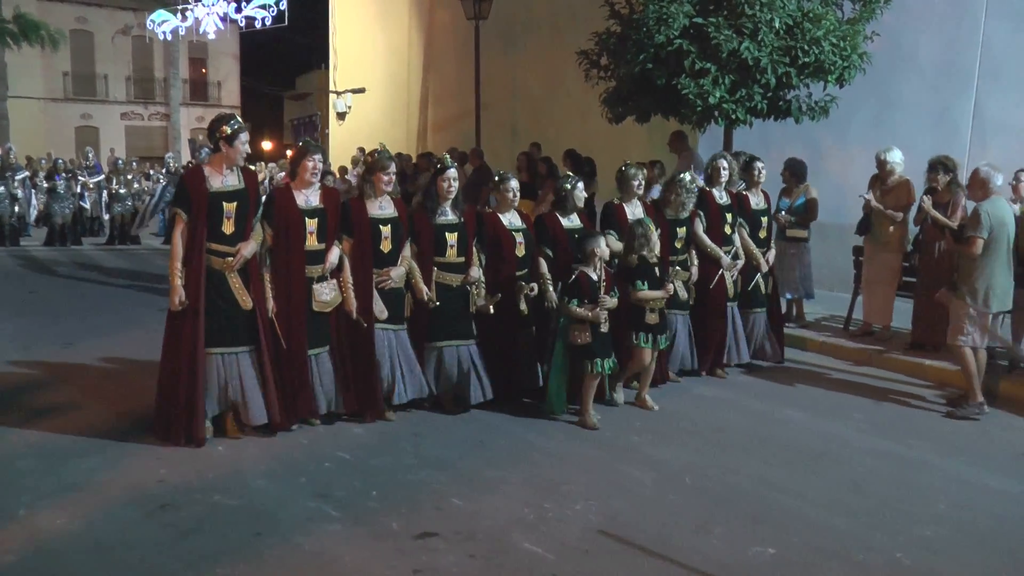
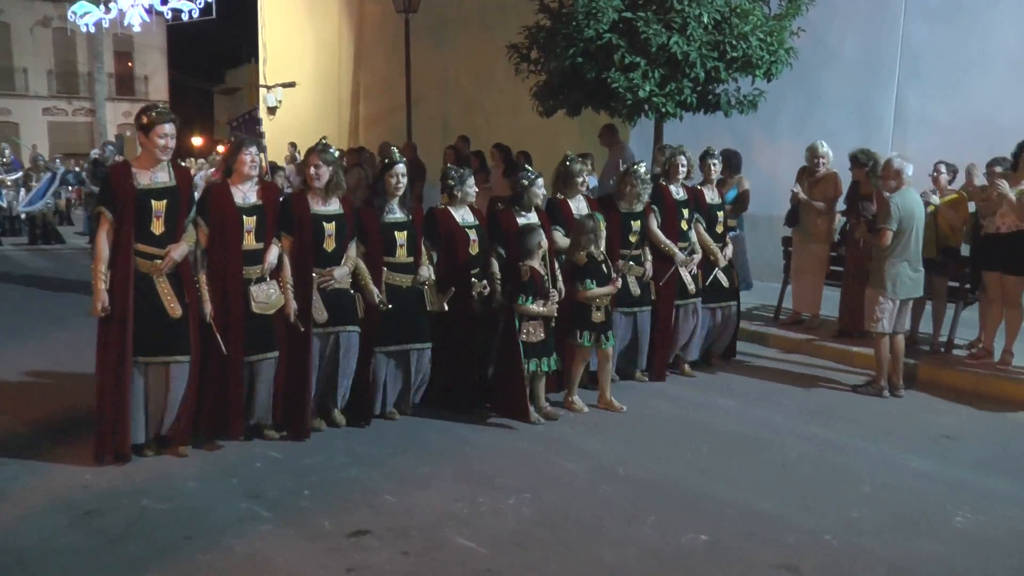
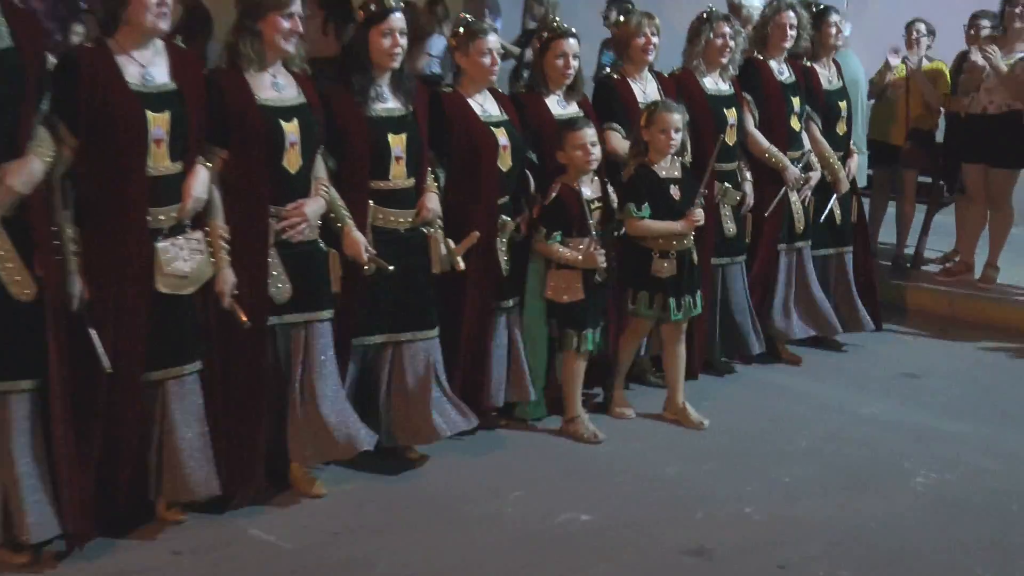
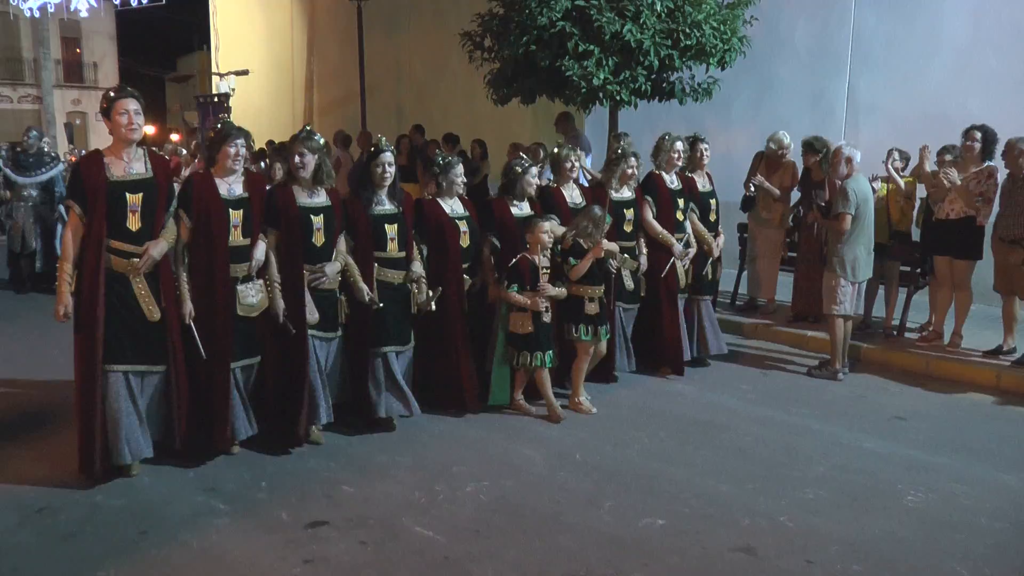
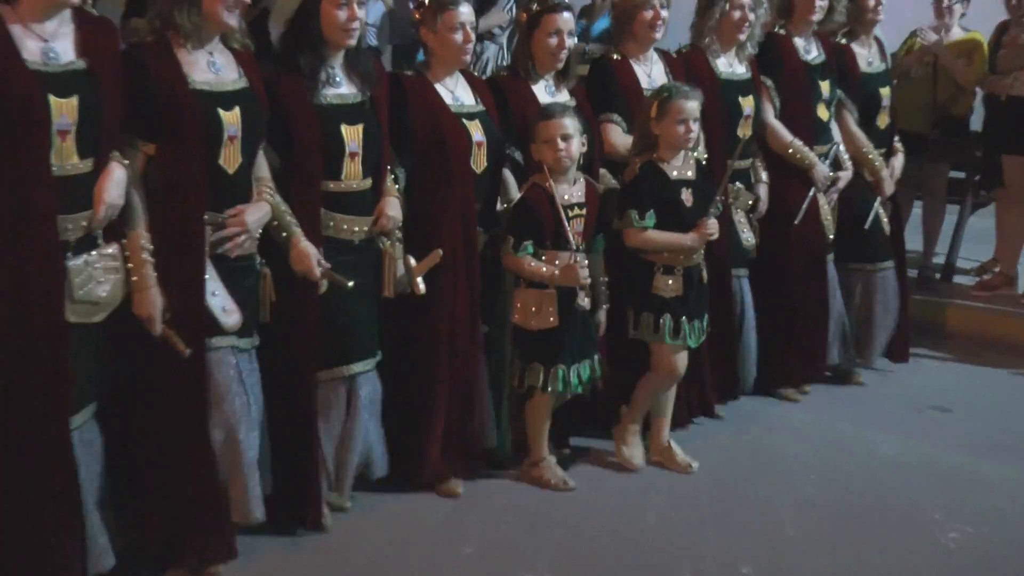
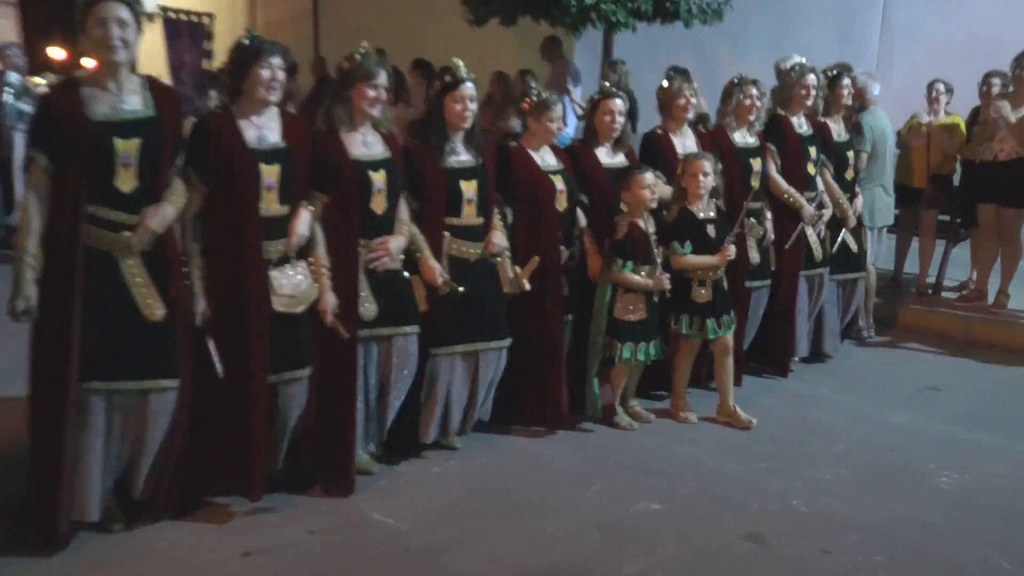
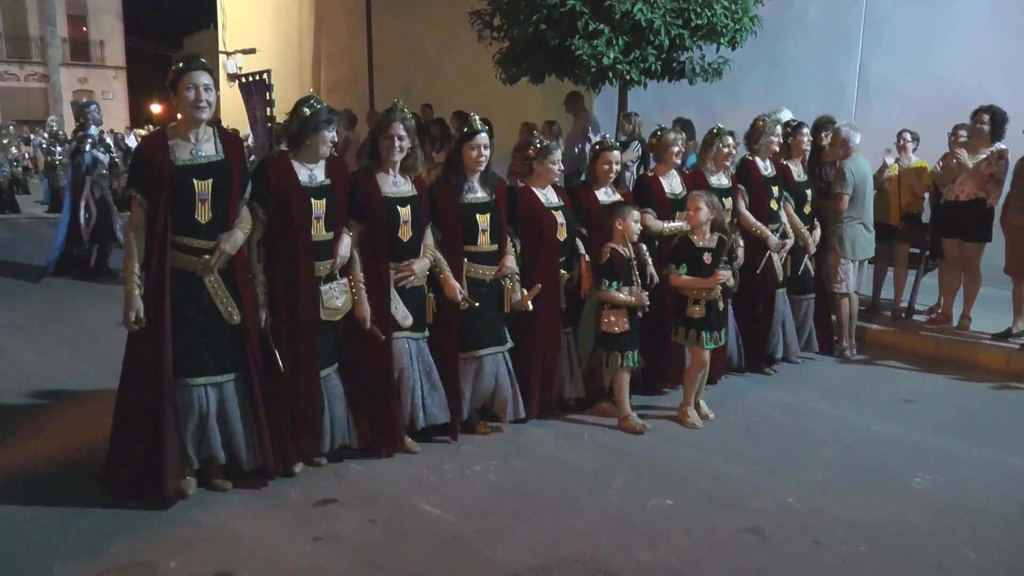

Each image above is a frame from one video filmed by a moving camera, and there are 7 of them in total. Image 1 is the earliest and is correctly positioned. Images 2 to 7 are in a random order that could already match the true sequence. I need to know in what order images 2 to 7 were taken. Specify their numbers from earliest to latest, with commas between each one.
2, 4, 7, 6, 3, 5
